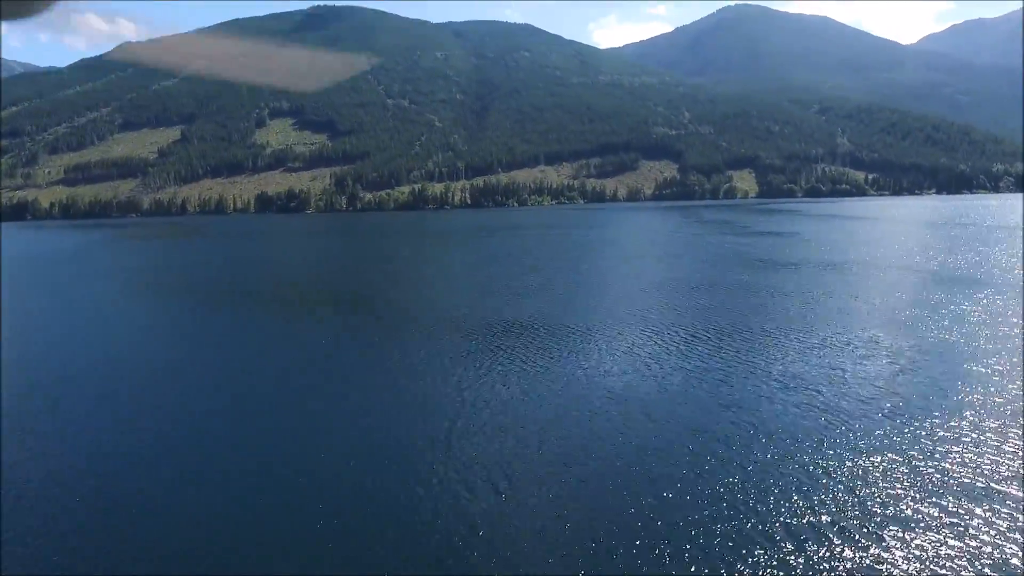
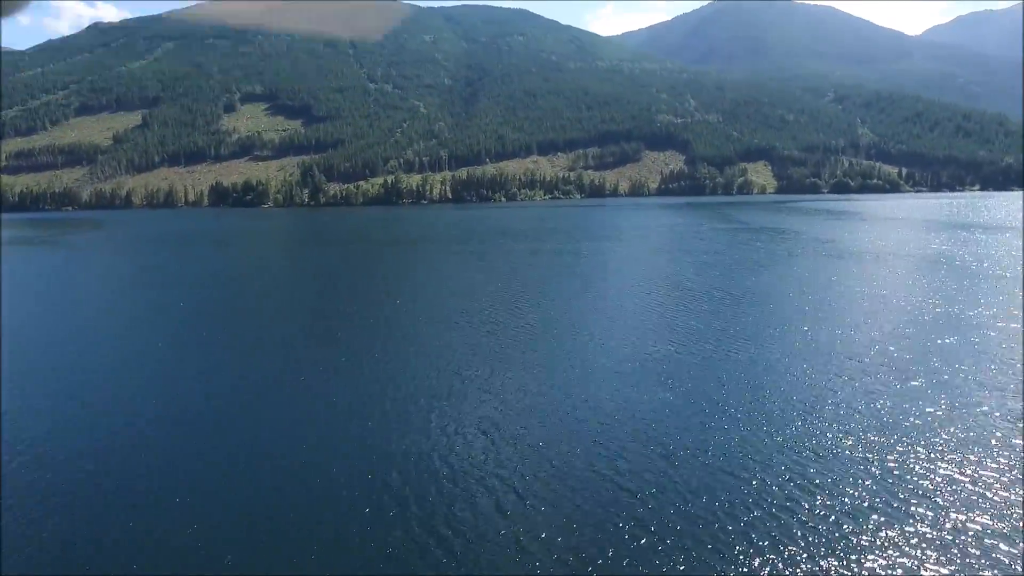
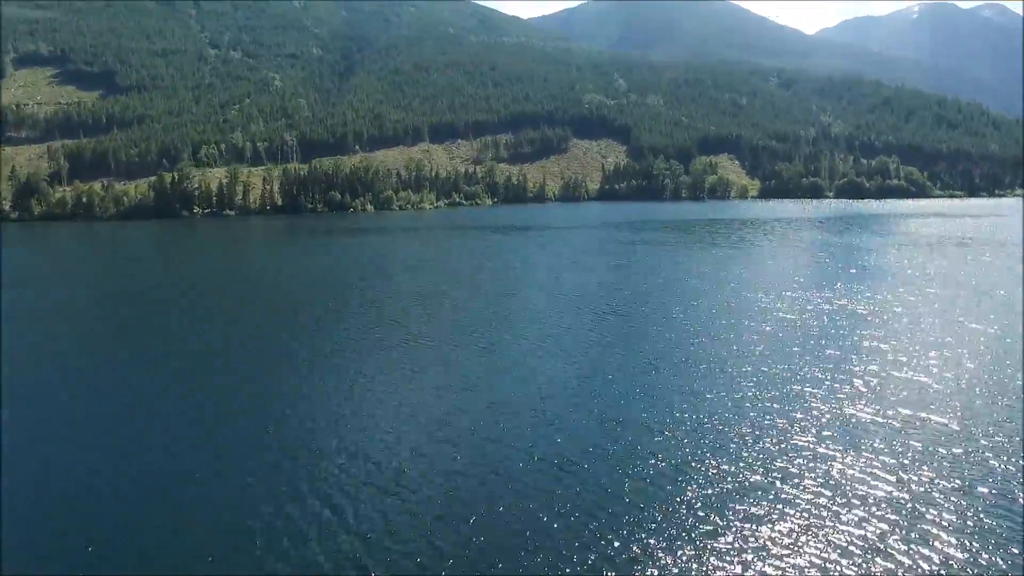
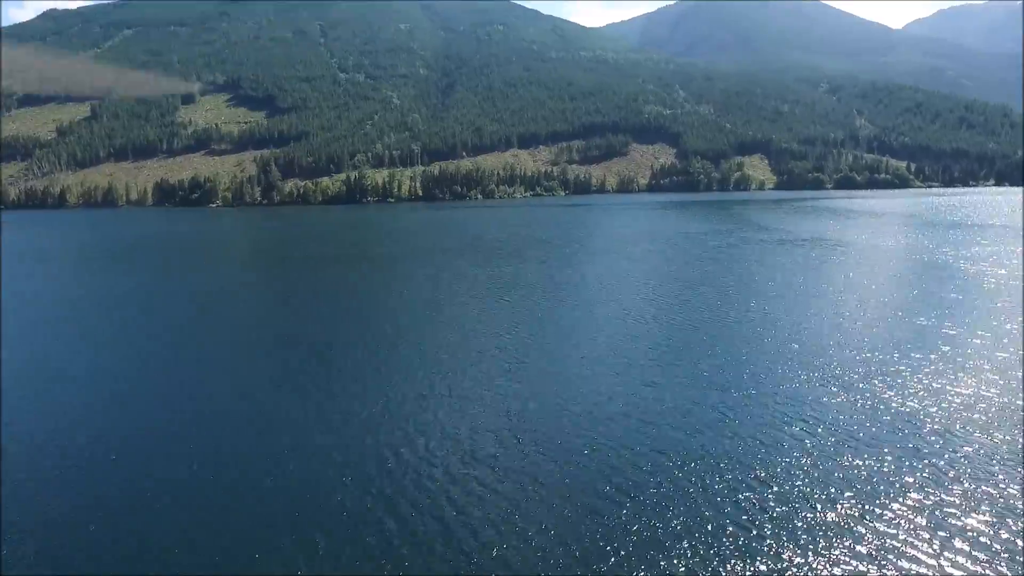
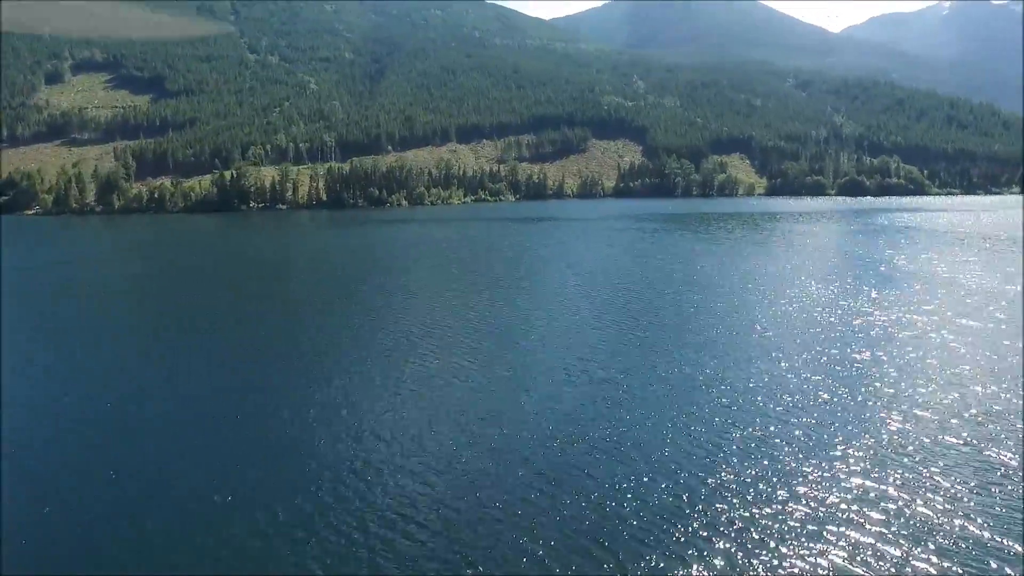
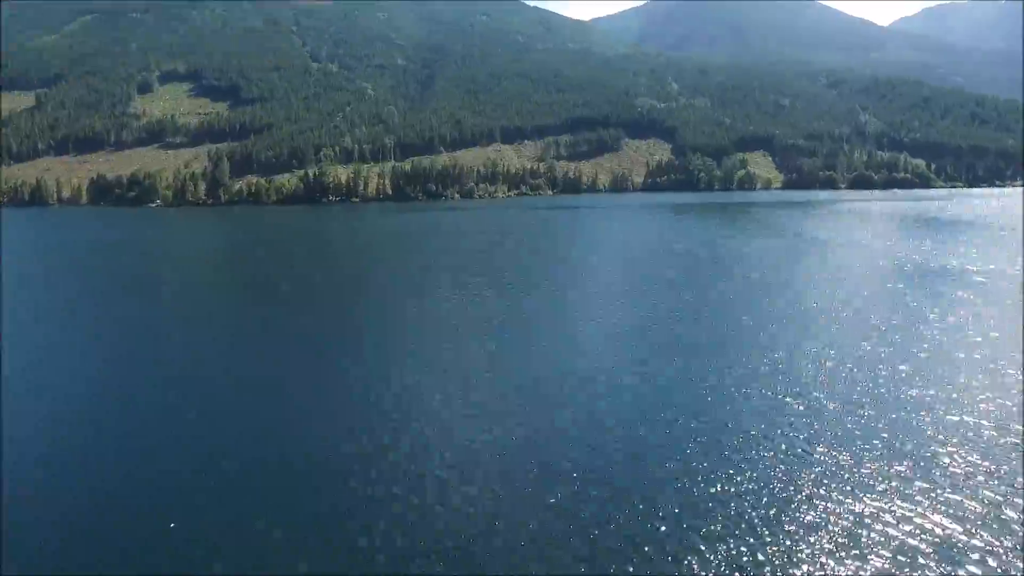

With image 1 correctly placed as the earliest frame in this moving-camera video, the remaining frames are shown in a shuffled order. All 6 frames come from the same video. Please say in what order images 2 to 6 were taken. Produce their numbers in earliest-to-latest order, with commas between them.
2, 4, 6, 5, 3
